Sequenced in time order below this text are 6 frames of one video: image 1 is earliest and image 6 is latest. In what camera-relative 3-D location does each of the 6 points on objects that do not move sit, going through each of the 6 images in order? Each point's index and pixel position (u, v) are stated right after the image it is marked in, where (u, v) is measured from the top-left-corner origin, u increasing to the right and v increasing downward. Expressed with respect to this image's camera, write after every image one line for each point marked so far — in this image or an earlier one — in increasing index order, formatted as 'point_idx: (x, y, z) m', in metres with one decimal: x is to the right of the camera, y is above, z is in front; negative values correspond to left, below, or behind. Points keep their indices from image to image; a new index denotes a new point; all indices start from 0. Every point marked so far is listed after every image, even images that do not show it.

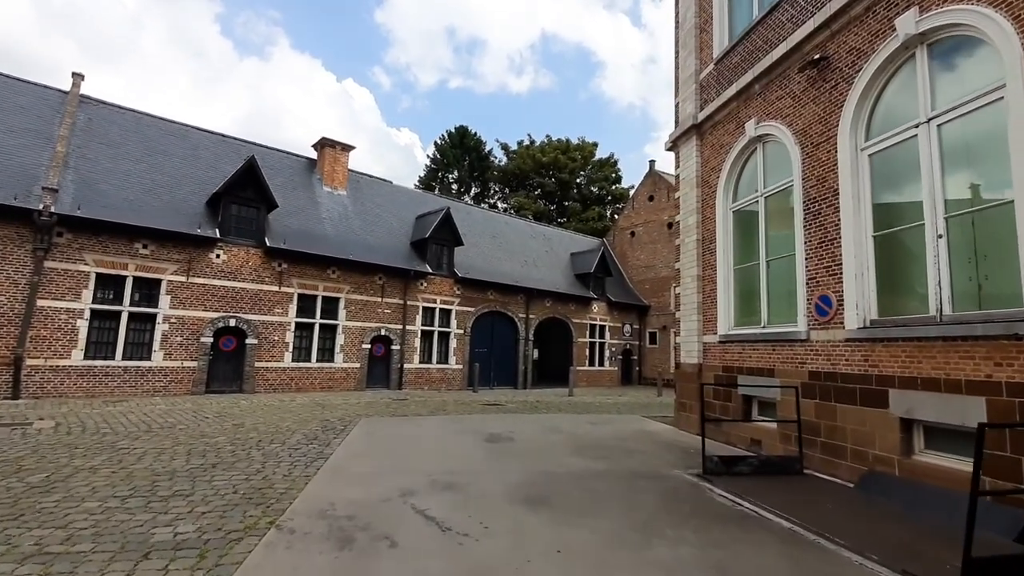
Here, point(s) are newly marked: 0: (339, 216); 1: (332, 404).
0: (-5.5, +2.3, +16.0) m
1: (-4.3, -2.7, +12.0) m
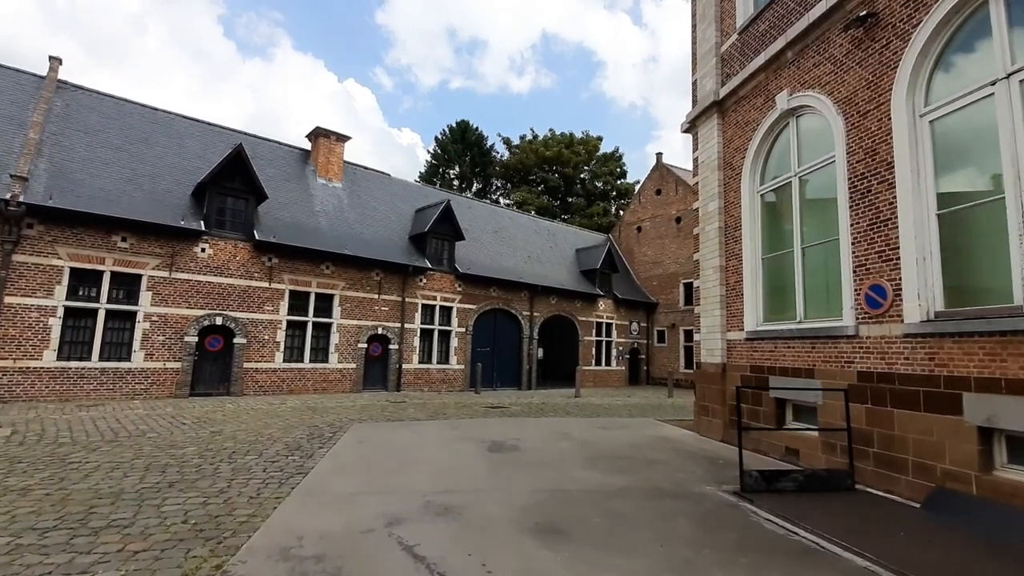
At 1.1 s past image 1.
0: (-5.4, +2.4, +15.2) m
1: (-4.2, -2.6, +11.3) m
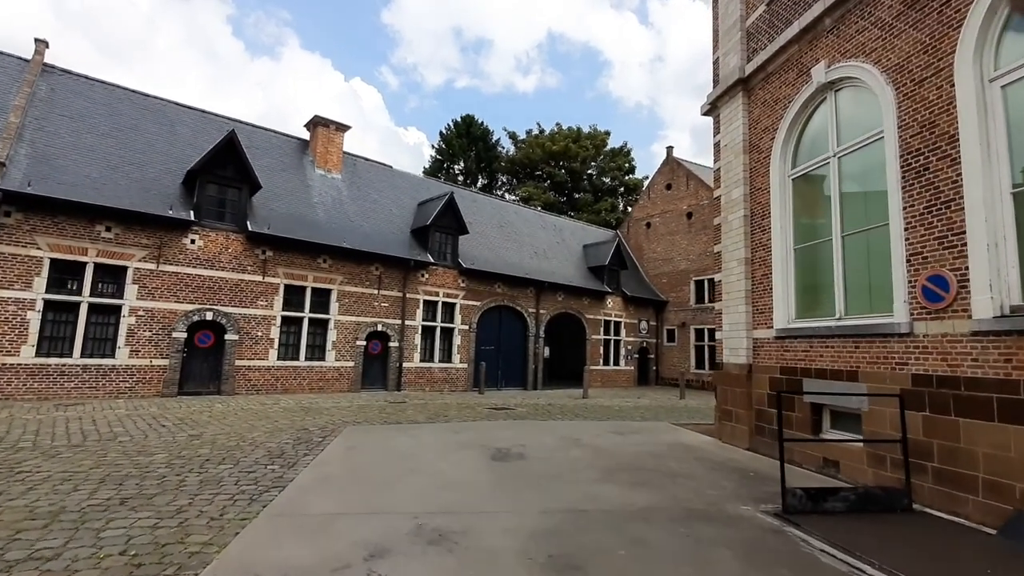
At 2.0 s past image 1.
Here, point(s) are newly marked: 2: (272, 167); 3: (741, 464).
0: (-5.2, +2.5, +14.6) m
1: (-4.0, -2.5, +10.6) m
2: (-6.7, +3.4, +14.1) m
3: (+2.8, -2.2, +6.2) m
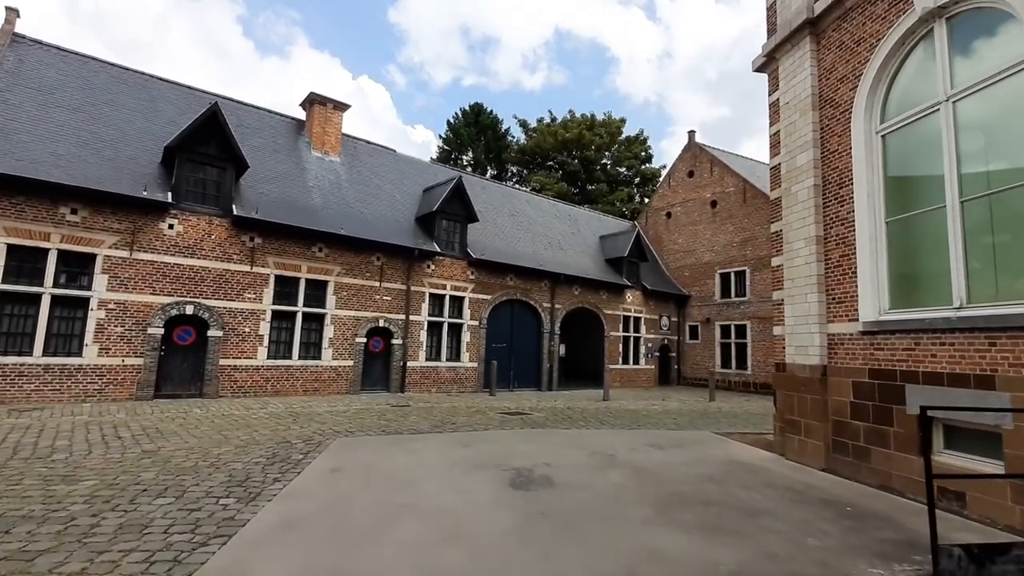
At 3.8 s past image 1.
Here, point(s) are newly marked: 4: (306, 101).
0: (-4.8, +2.7, +13.4) m
1: (-3.7, -2.3, +9.4) m
2: (-6.3, +3.6, +12.9) m
3: (+3.0, -2.0, +4.9) m
4: (-5.8, +5.2, +14.2) m
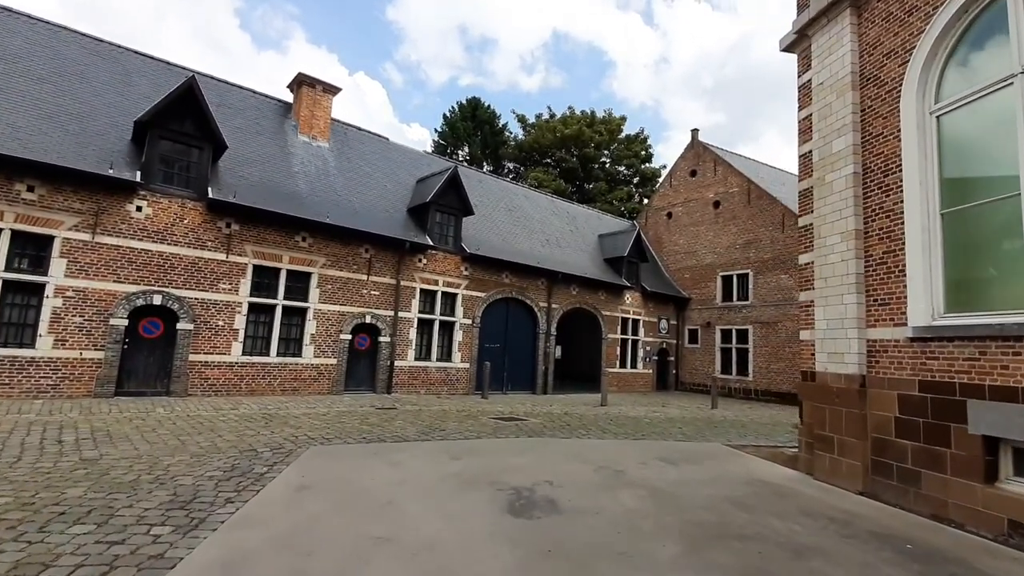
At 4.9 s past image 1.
0: (-4.9, +2.9, +12.6) m
1: (-3.8, -2.1, +8.6) m
2: (-6.3, +3.8, +12.1) m
3: (+3.0, -2.0, +4.2) m
4: (-5.8, +5.4, +13.4) m
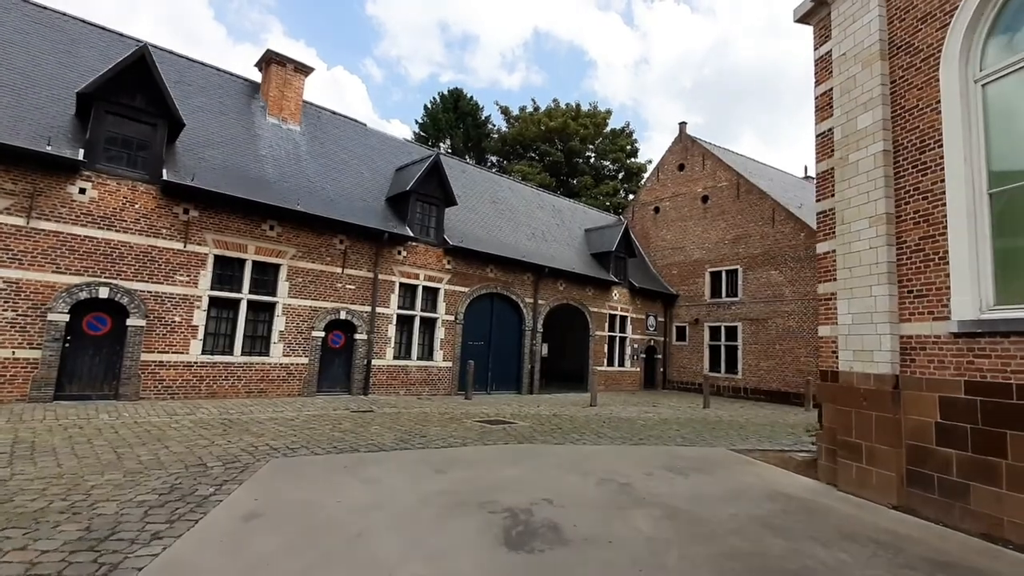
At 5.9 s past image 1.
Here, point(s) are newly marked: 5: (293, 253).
0: (-5.2, +3.1, +11.7) m
1: (-4.0, -2.0, +7.8) m
2: (-6.6, +3.9, +11.1) m
3: (+3.0, -1.9, +3.6) m
4: (-6.1, +5.6, +12.5) m
5: (-4.6, +0.7, +10.7) m
